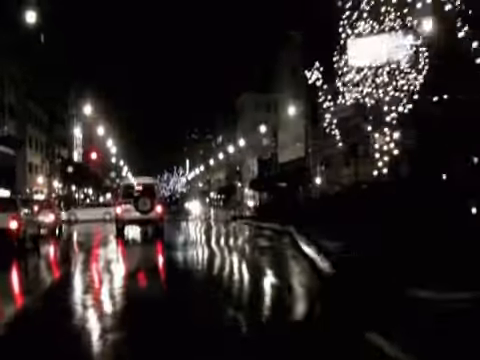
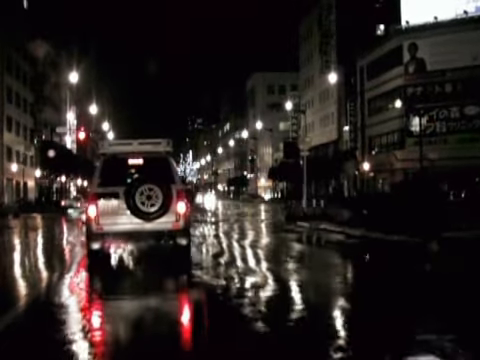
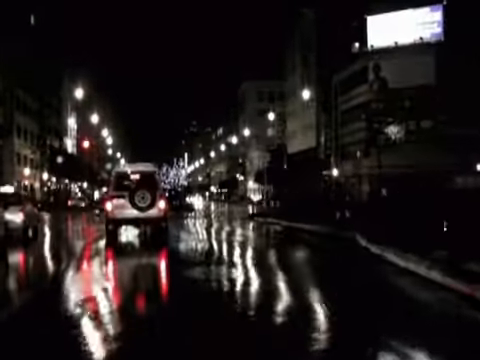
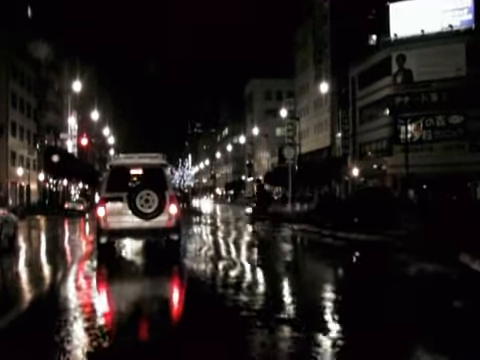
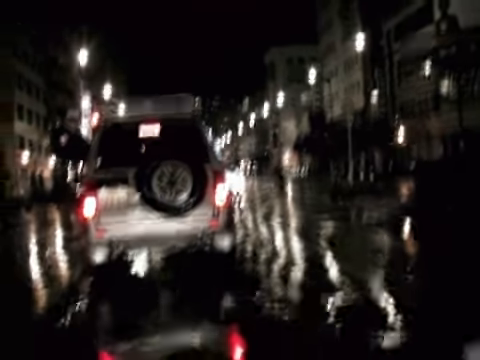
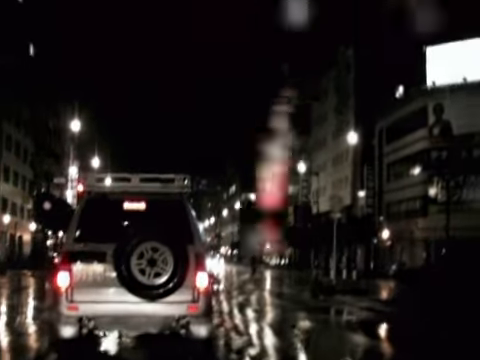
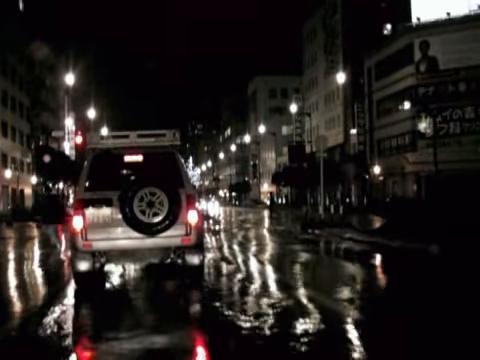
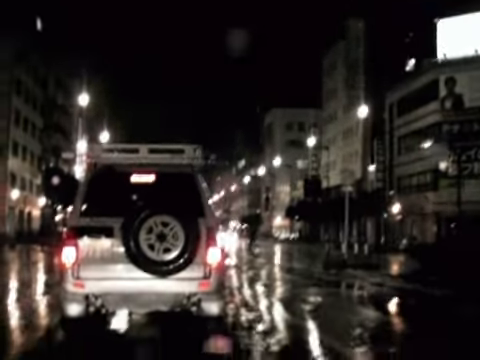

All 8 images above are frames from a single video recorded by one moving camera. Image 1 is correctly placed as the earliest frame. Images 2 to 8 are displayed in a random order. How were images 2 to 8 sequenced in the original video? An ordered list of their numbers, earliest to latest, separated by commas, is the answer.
3, 4, 2, 7, 5, 6, 8
